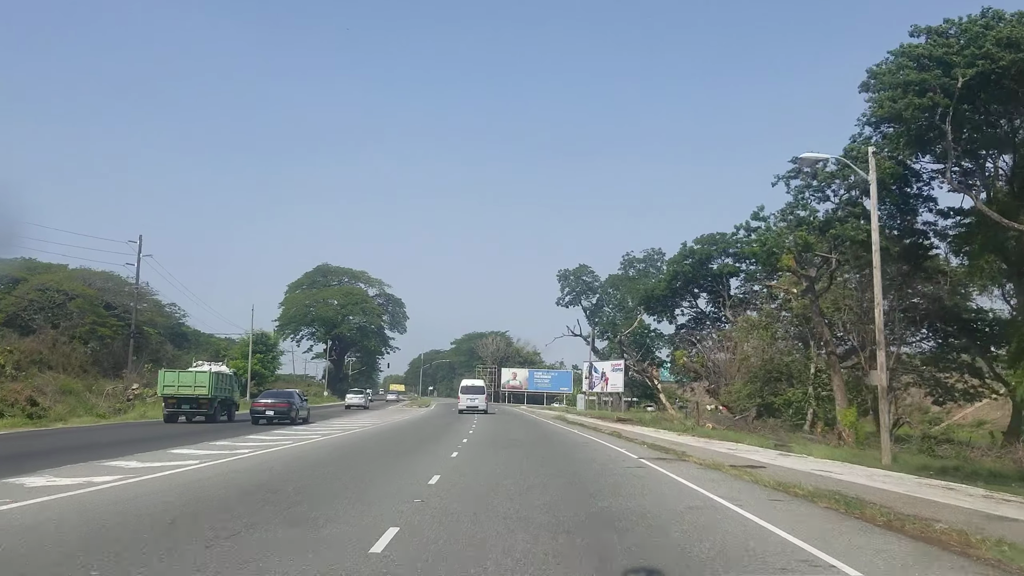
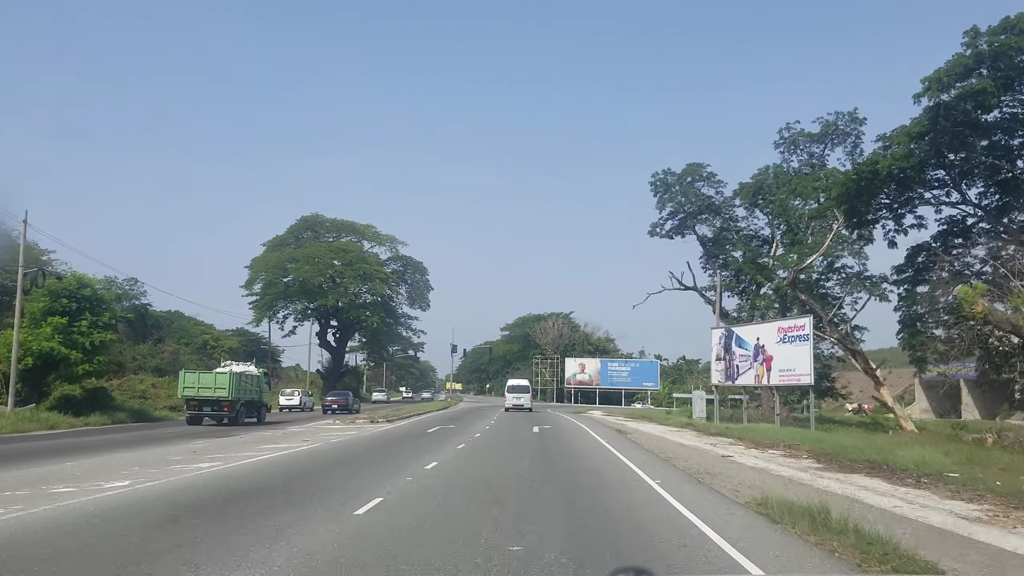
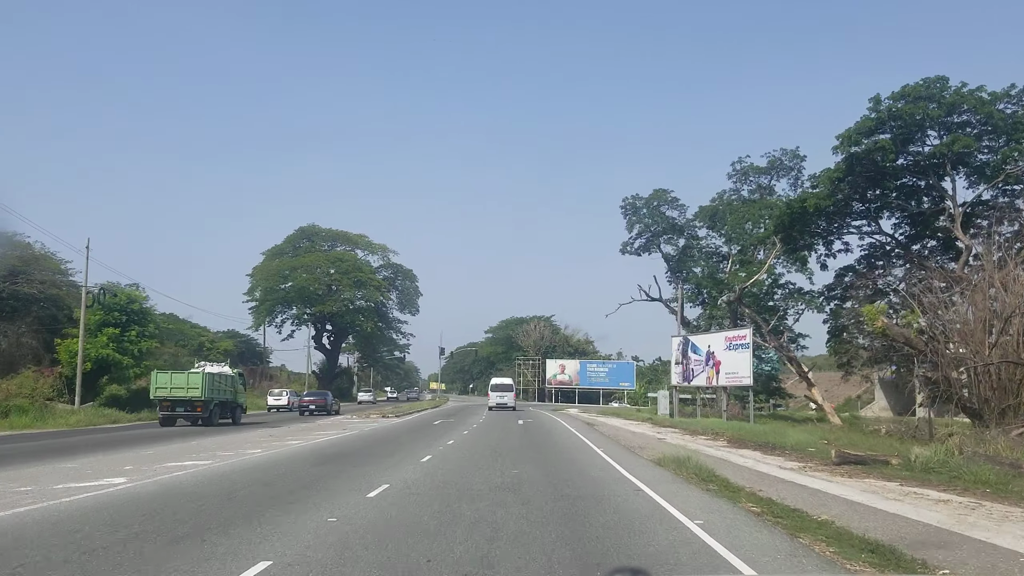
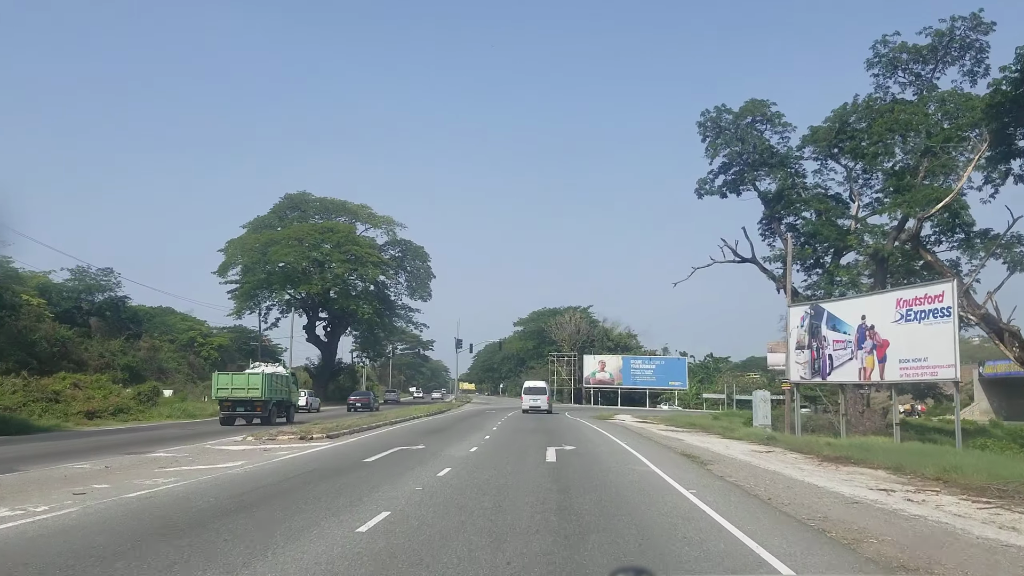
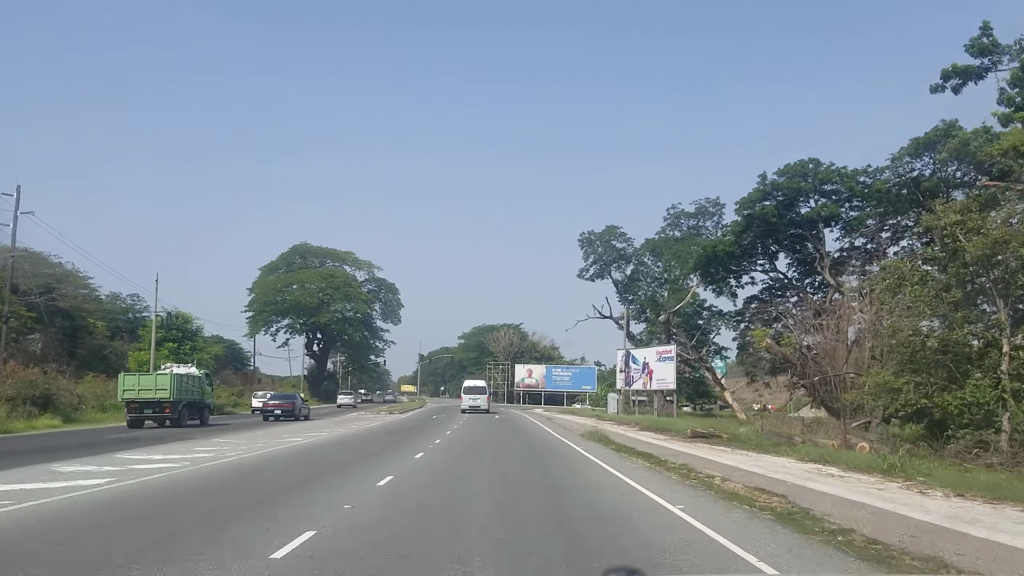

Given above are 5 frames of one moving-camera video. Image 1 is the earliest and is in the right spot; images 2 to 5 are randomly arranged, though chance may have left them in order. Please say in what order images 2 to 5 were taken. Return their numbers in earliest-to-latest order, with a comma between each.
5, 3, 2, 4
